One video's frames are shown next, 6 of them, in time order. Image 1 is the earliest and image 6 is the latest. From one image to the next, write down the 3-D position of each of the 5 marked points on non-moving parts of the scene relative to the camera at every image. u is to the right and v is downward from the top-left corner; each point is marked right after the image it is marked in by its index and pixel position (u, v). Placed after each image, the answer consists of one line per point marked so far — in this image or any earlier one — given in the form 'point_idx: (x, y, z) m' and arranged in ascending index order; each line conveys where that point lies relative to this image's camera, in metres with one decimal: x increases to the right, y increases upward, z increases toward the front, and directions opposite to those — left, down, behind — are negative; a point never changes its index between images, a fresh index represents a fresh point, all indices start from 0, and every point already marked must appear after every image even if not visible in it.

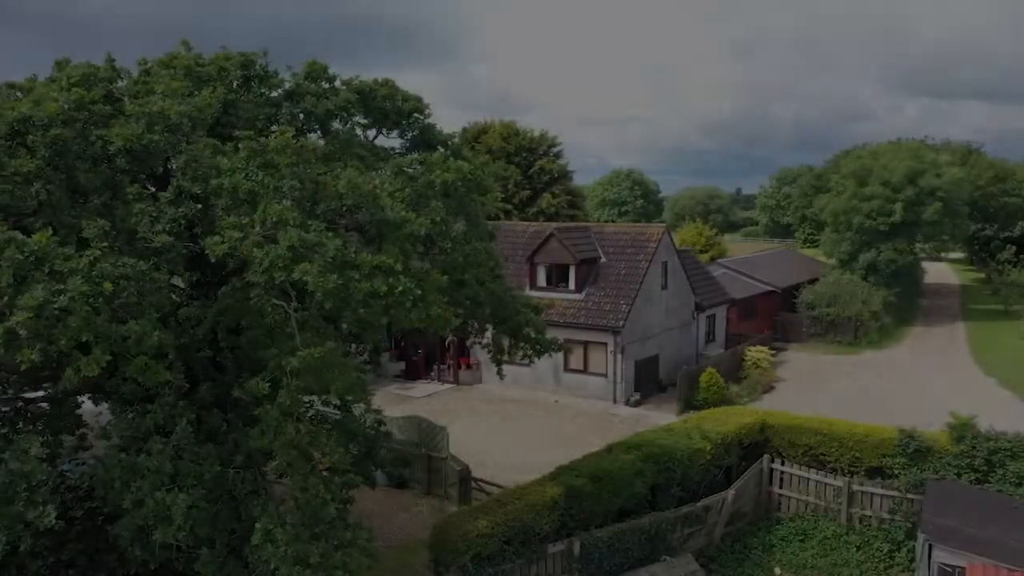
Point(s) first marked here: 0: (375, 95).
0: (-2.1, +2.8, +10.8) m
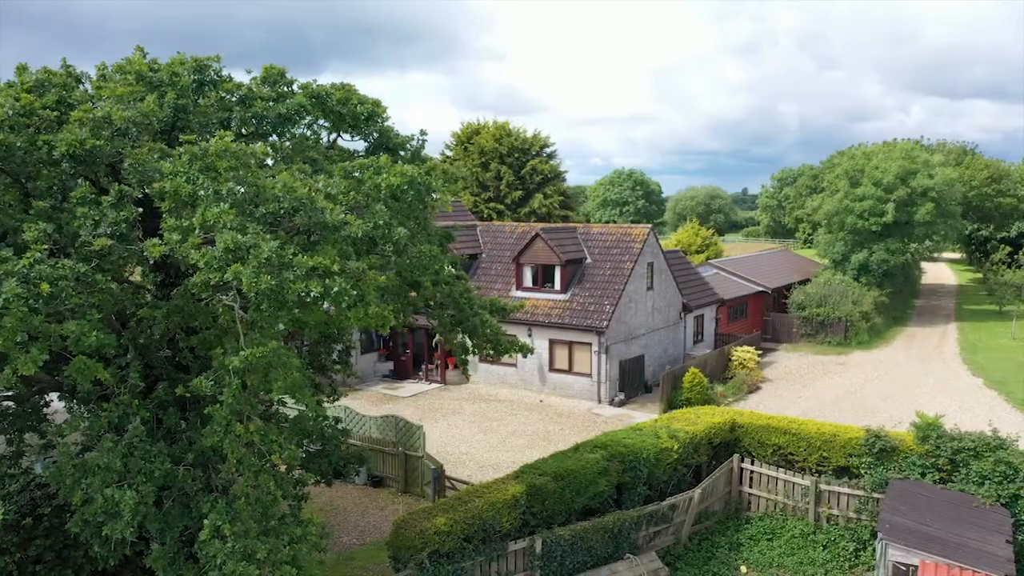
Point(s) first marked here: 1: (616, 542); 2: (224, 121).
0: (-2.8, +2.8, +10.9) m
1: (+2.0, -4.9, +14.1) m
2: (-3.7, +2.2, +9.6) m
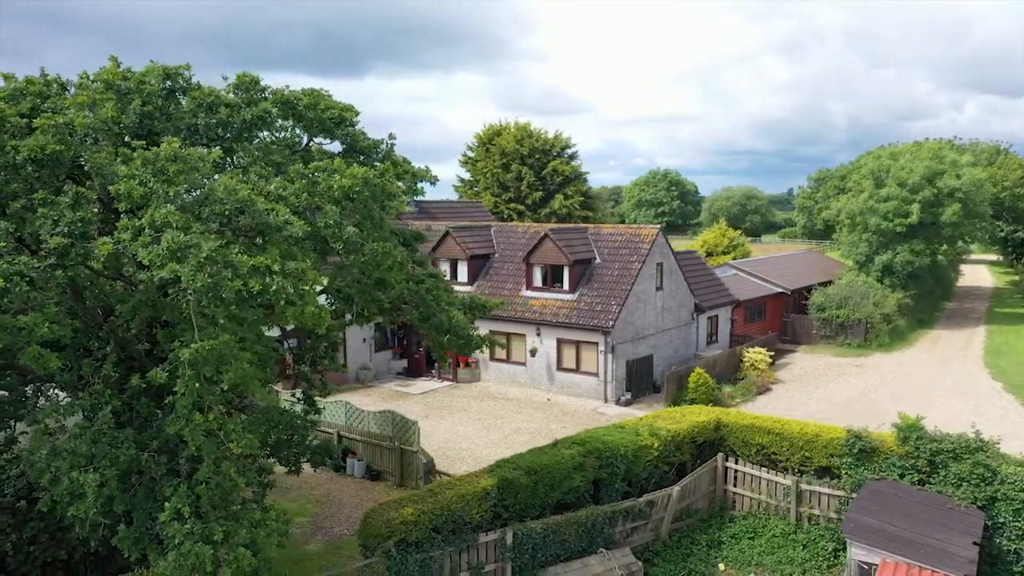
0: (-3.3, +2.9, +11.4) m
1: (+1.5, -4.9, +14.4) m
2: (-4.3, +2.2, +10.2) m
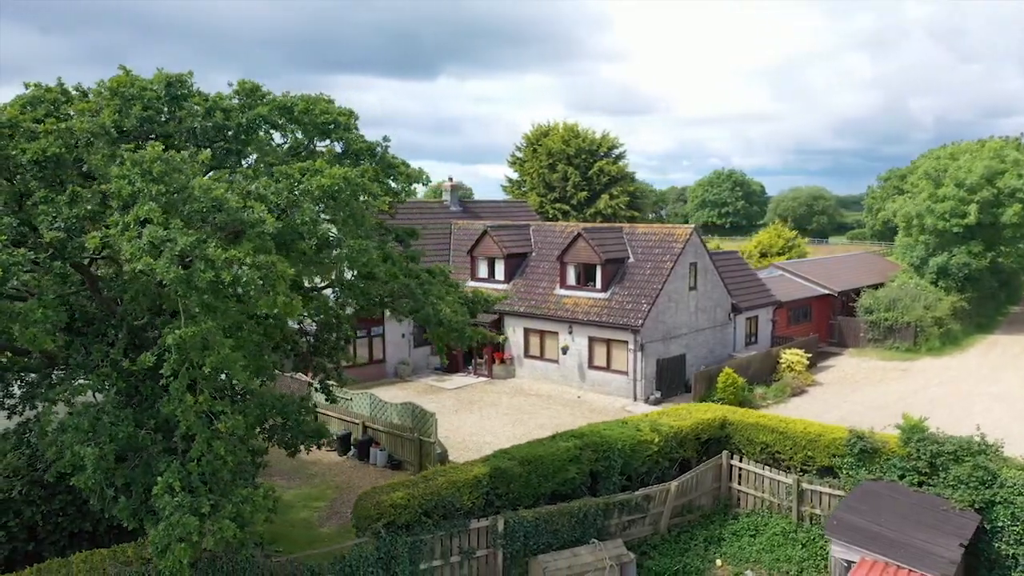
0: (-3.6, +3.0, +12.1) m
1: (+1.4, -4.8, +14.7) m
2: (-4.7, +2.4, +11.0) m
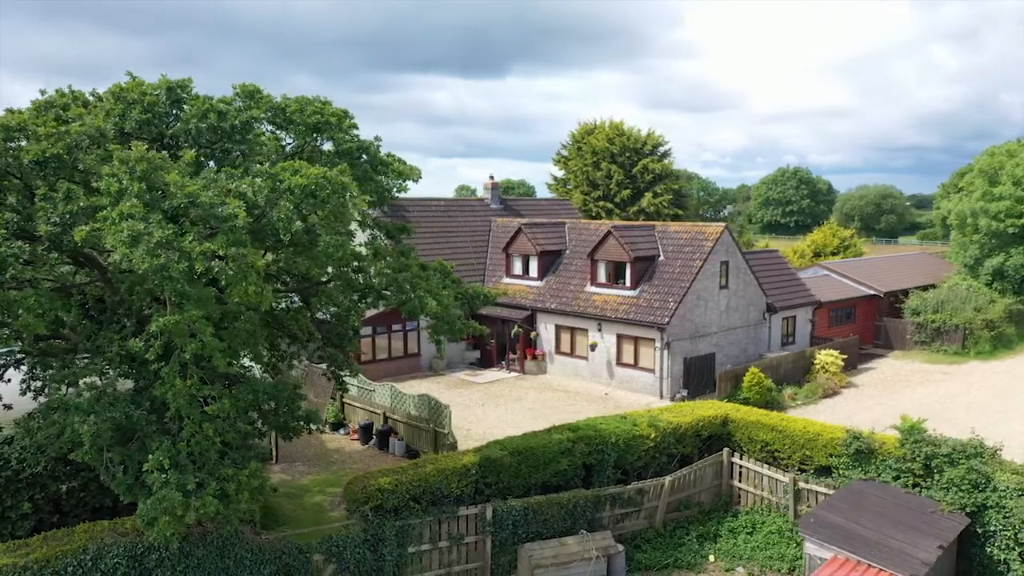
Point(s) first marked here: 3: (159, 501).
0: (-3.9, +3.1, +12.8) m
1: (+1.2, -4.7, +15.0) m
2: (-5.1, +2.5, +11.7) m
3: (-5.0, -3.0, +10.4) m
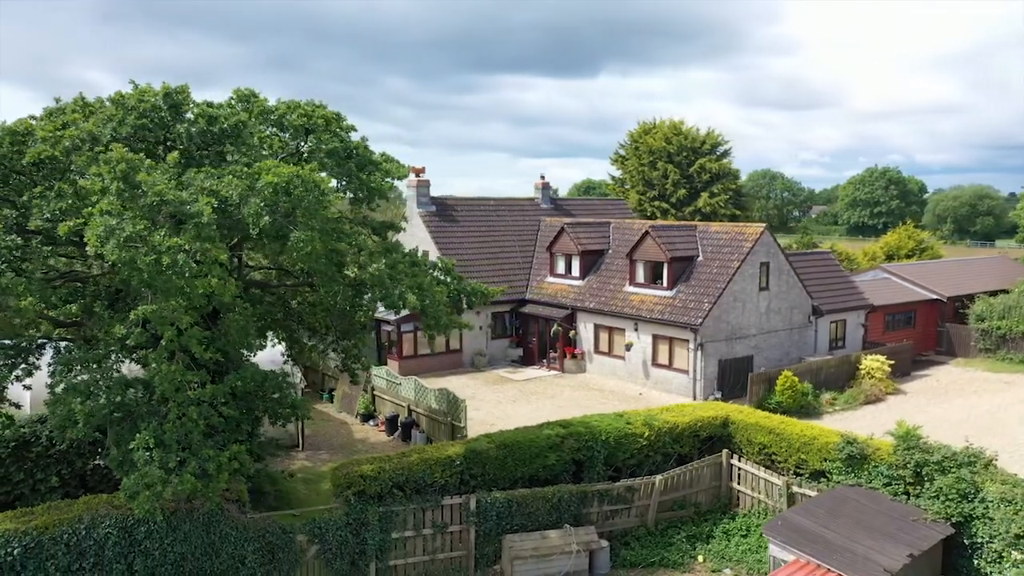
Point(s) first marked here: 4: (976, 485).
0: (-4.3, +3.2, +13.6) m
1: (+0.9, -4.7, +15.2) m
2: (-5.6, +2.6, +12.6) m
3: (-5.7, -2.9, +11.3) m
4: (+8.0, -3.4, +12.6) m
